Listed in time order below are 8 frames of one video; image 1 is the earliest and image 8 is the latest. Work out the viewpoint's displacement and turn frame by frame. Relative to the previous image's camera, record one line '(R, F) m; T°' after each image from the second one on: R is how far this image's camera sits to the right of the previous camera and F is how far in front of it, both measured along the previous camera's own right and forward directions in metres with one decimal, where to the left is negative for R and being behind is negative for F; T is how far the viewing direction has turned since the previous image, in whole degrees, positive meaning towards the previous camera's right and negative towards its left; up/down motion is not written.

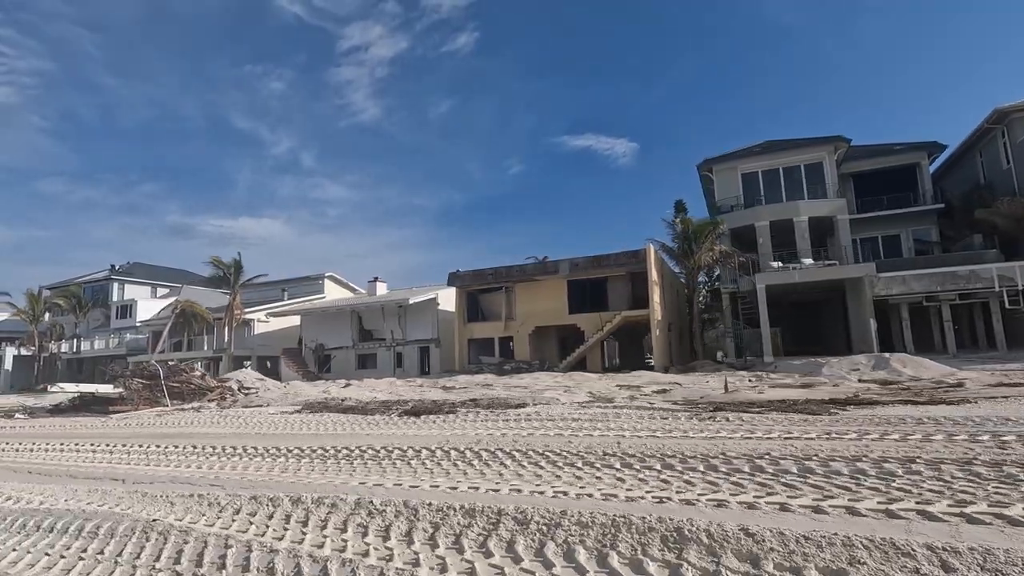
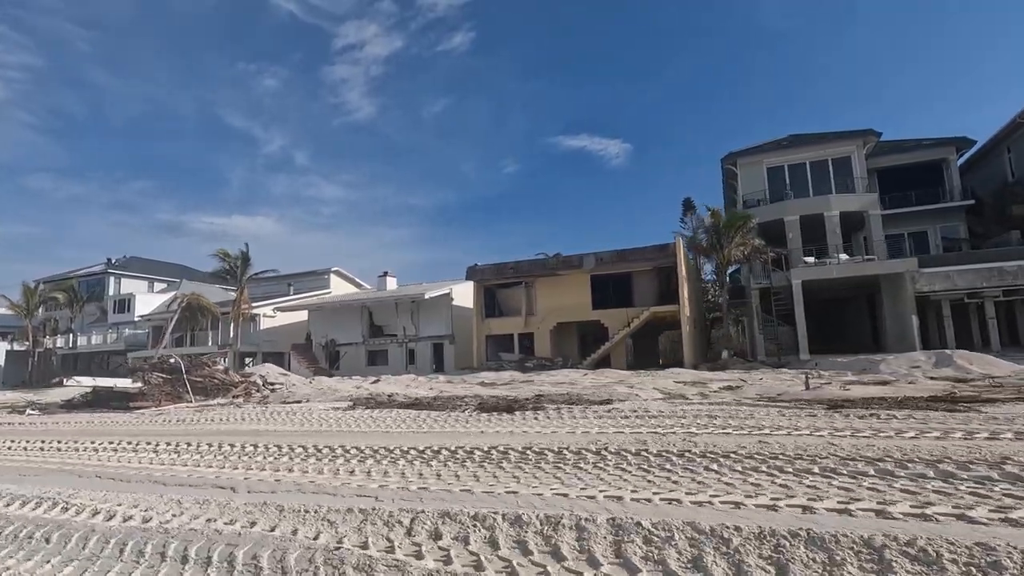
(-2.2, +1.2) m; +1°
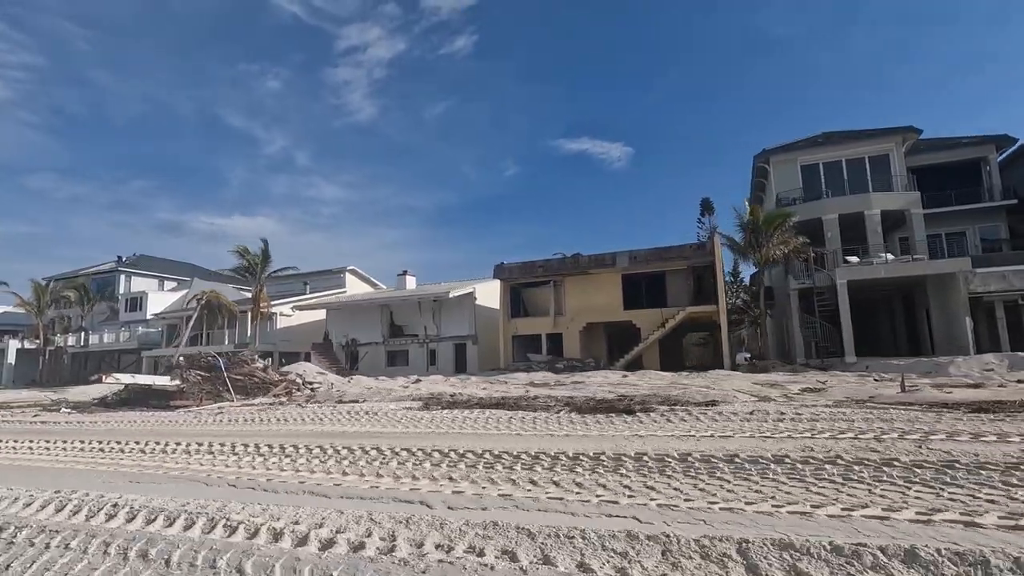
(-2.2, +0.9) m; 0°
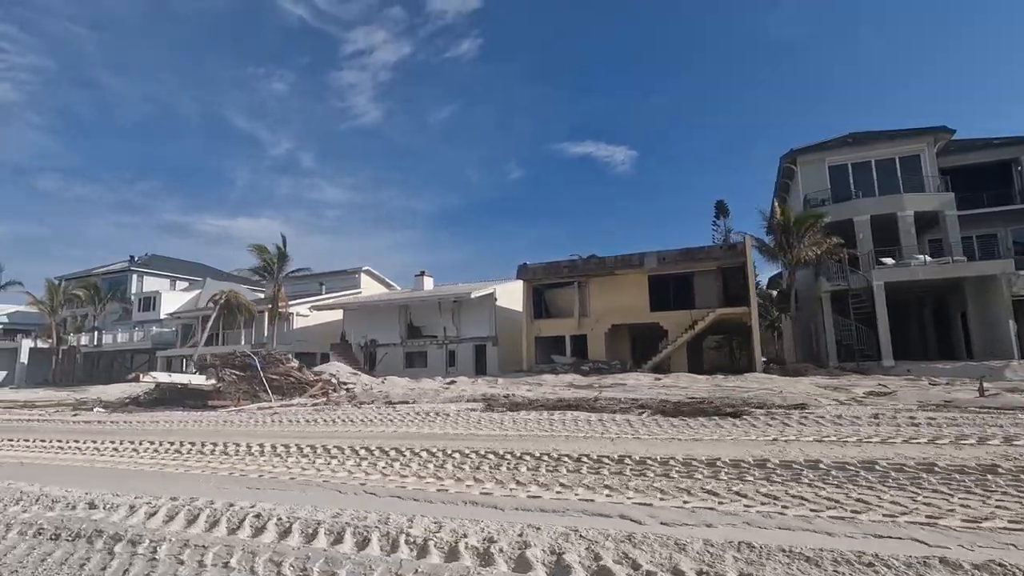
(-1.6, +0.5) m; 0°
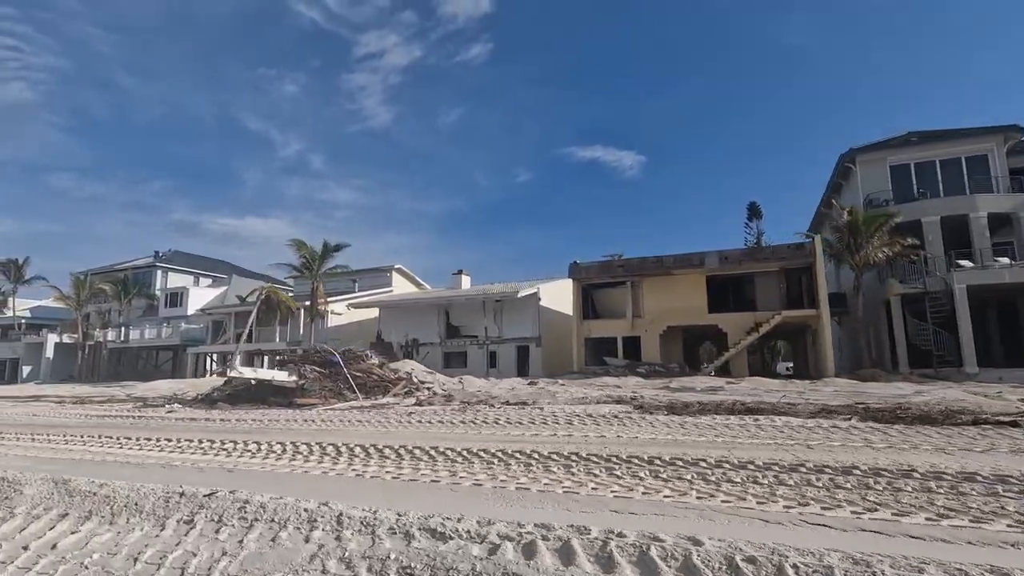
(-3.4, +1.1) m; -1°
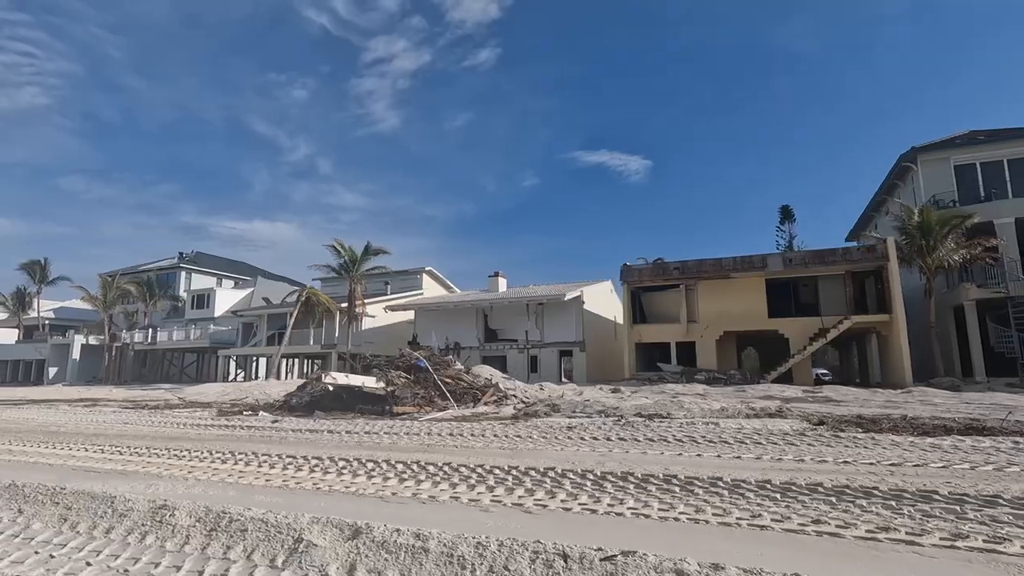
(-3.2, +1.1) m; -1°
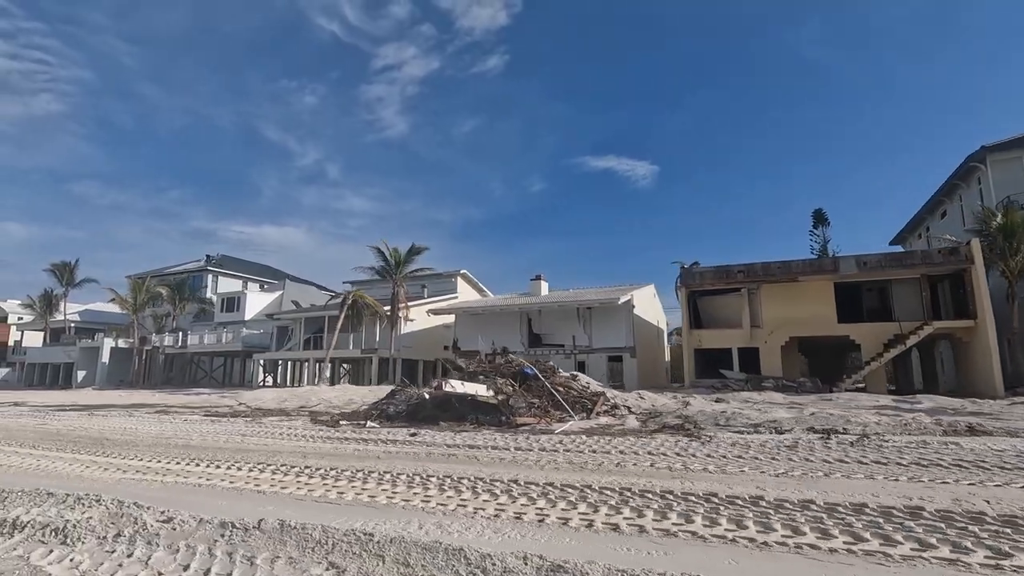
(-3.5, +1.1) m; -1°
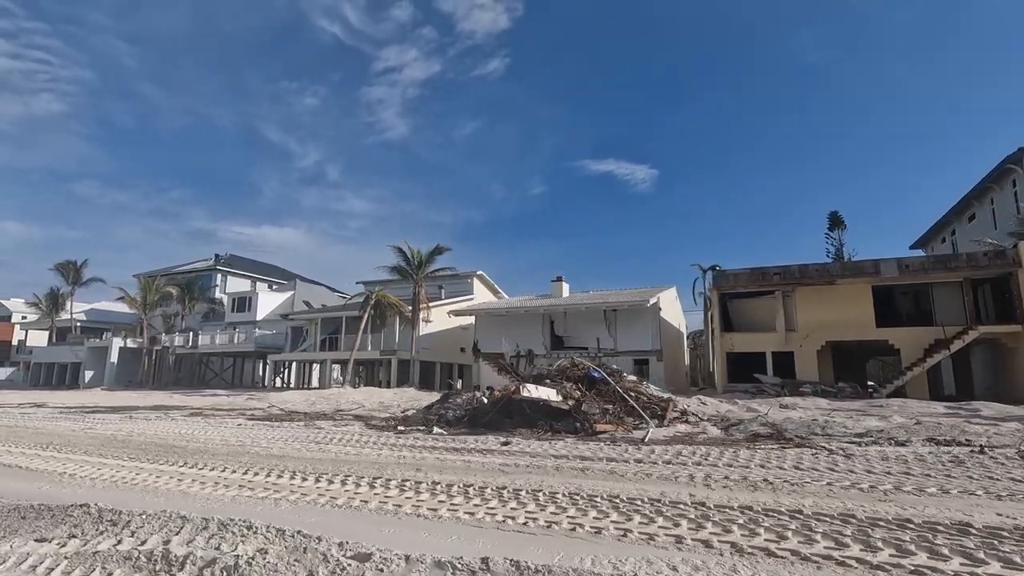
(-2.1, +0.8) m; 0°
